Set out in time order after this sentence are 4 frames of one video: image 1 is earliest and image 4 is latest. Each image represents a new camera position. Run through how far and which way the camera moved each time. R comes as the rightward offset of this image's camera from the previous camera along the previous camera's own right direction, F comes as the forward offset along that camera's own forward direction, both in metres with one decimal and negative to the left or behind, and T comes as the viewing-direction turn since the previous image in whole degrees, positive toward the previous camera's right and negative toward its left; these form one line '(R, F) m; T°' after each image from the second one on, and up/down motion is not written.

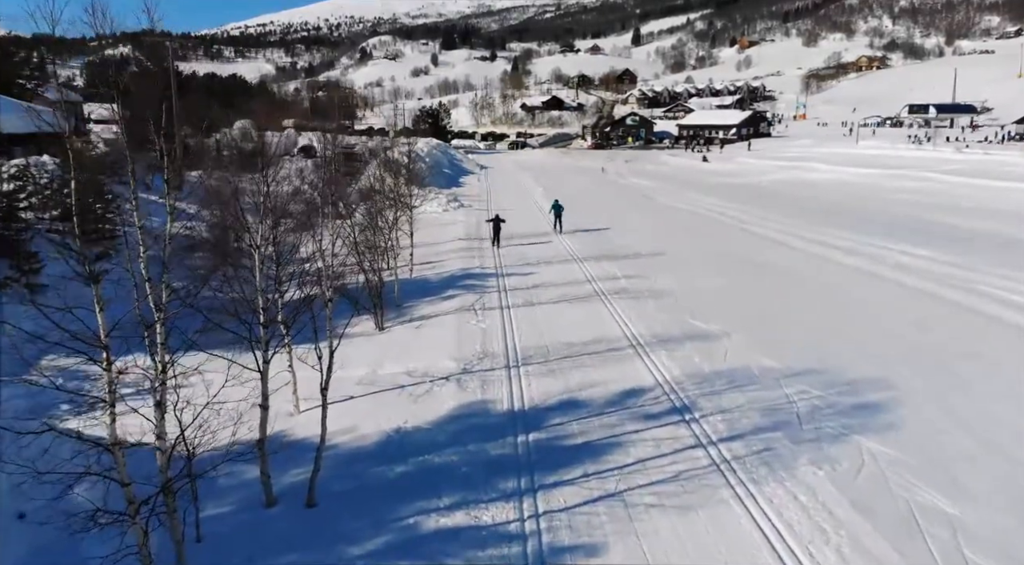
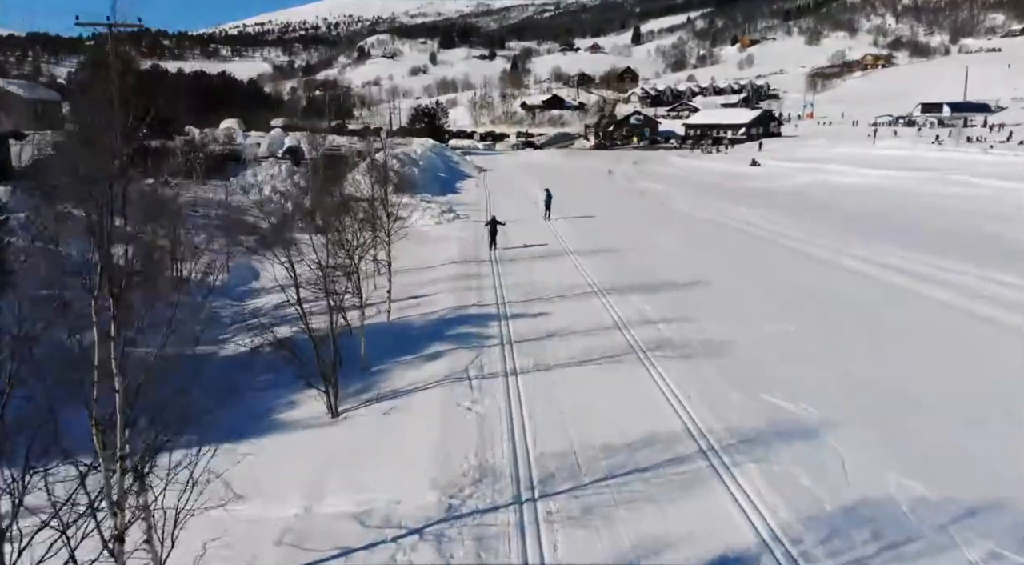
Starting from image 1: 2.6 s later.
(-0.1, +3.8) m; 0°
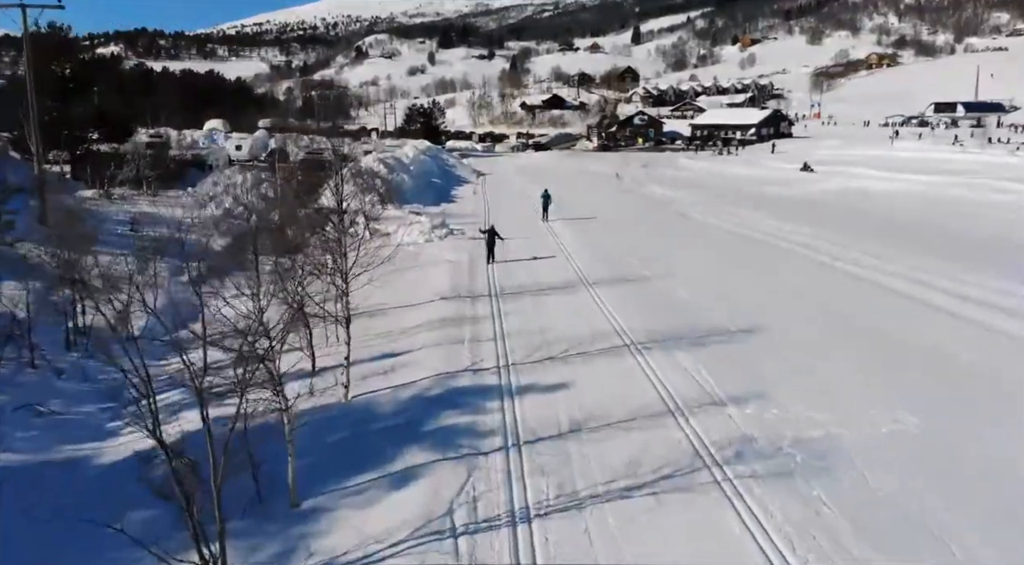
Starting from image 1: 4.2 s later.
(-0.1, +3.8) m; 0°
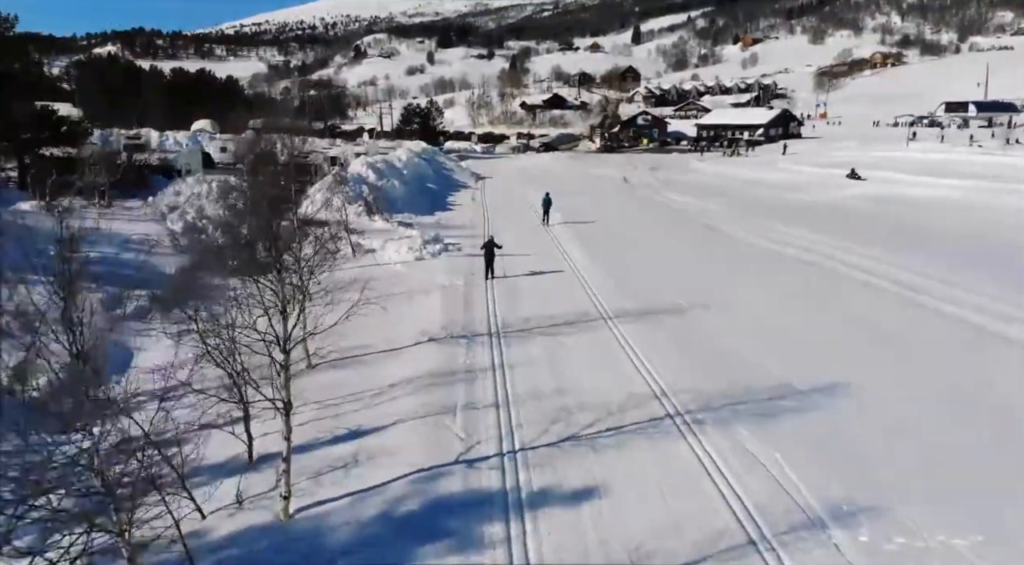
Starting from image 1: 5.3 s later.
(-0.1, +2.9) m; 0°
